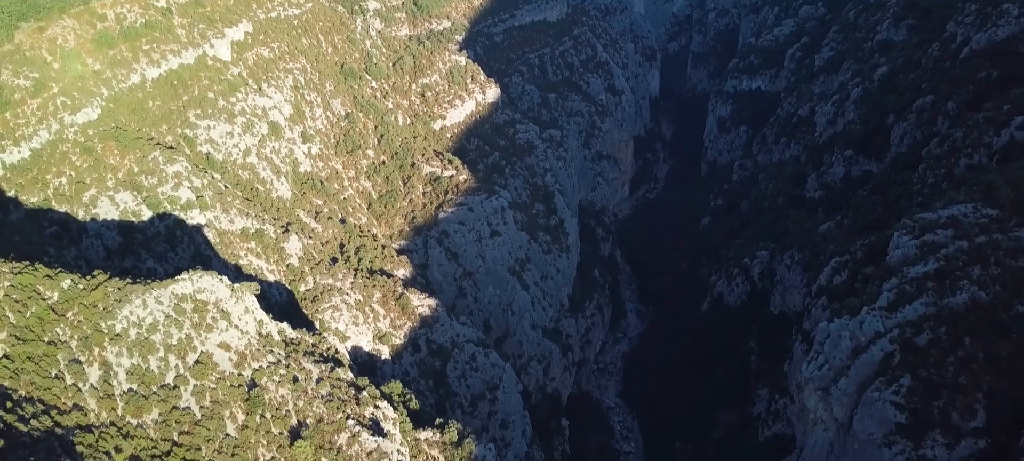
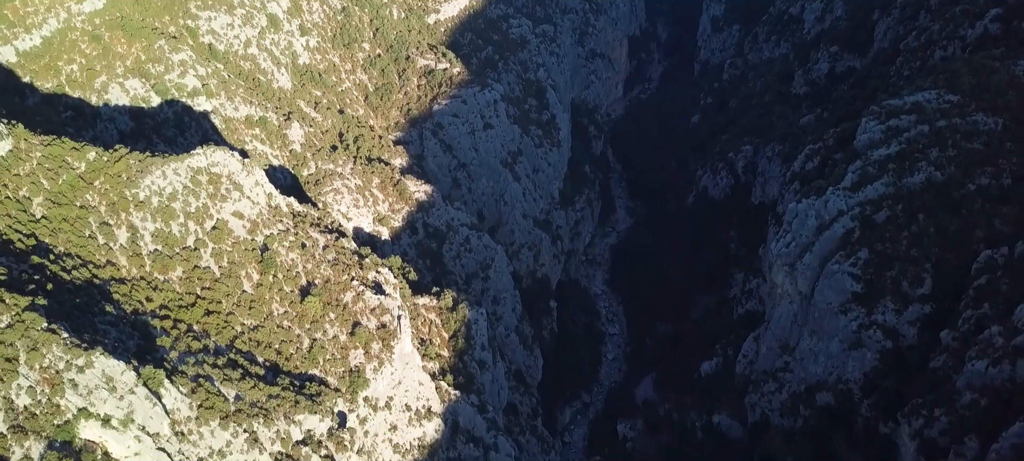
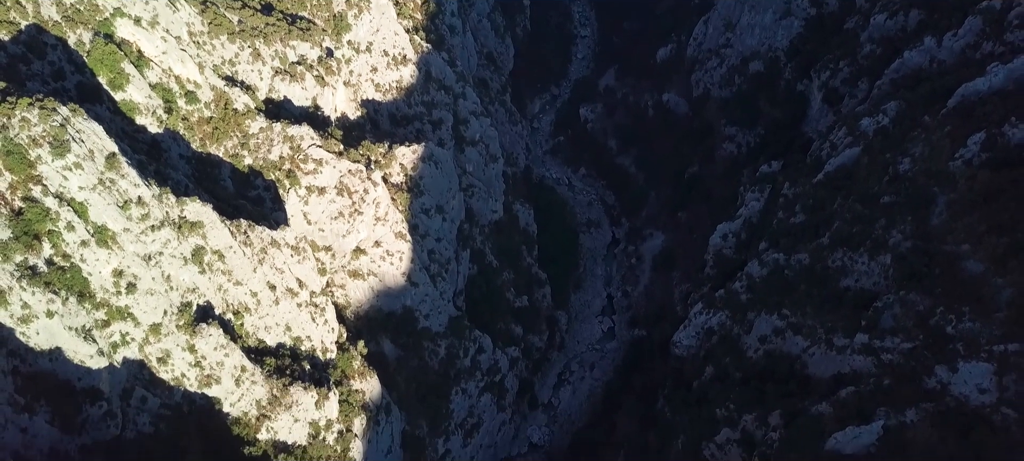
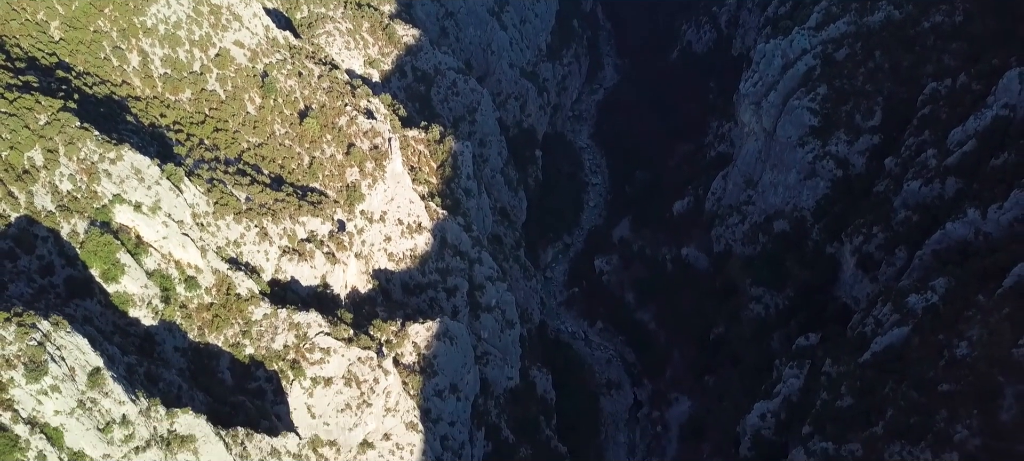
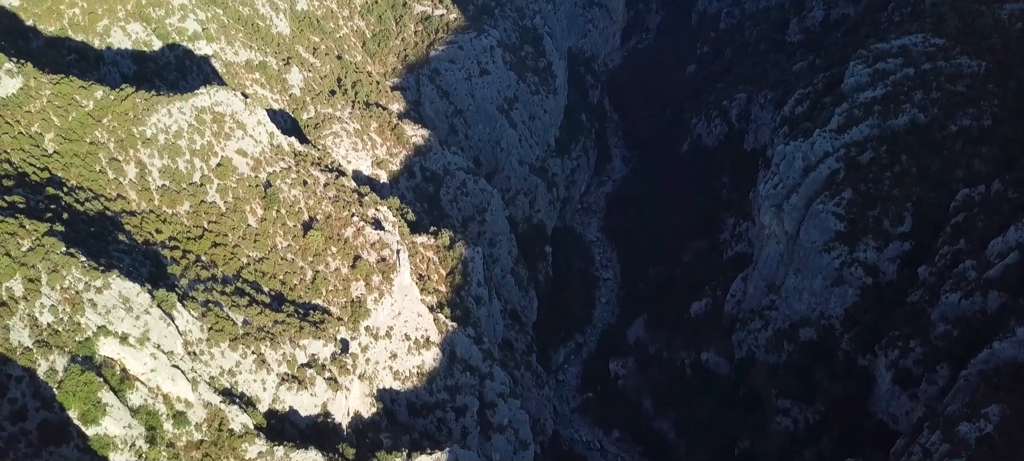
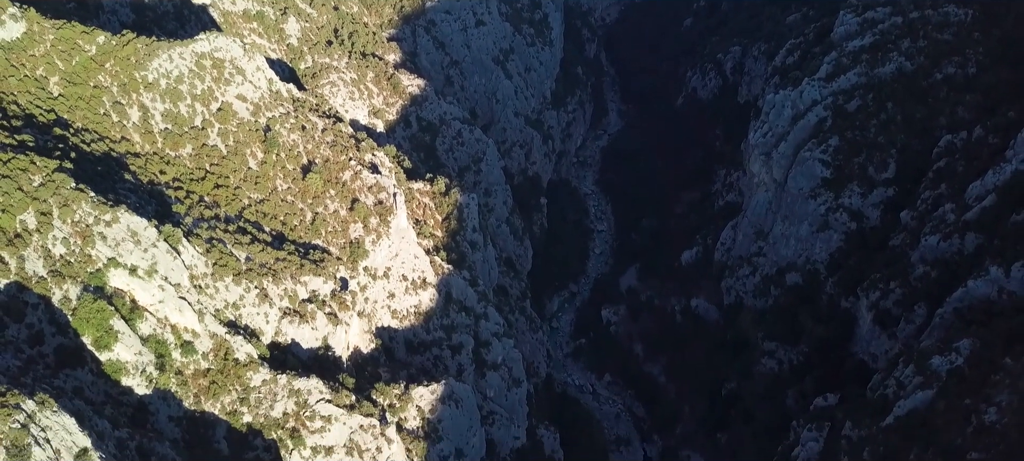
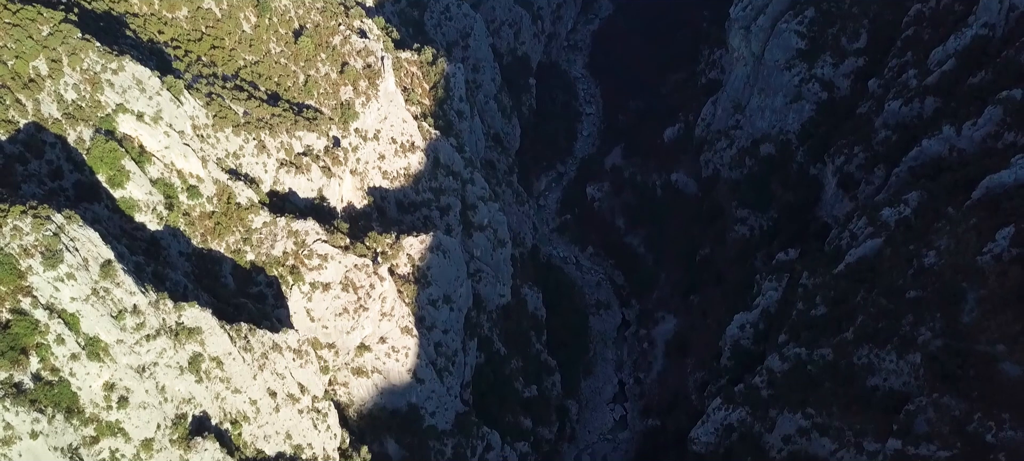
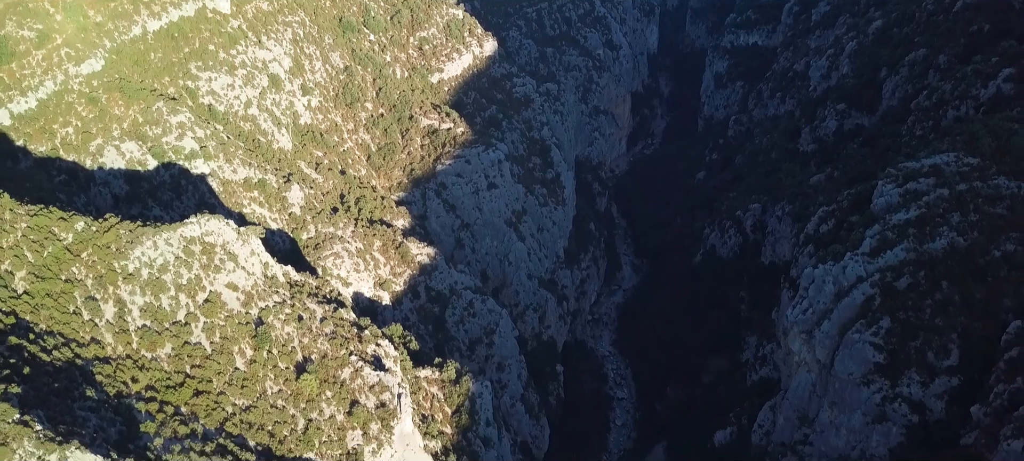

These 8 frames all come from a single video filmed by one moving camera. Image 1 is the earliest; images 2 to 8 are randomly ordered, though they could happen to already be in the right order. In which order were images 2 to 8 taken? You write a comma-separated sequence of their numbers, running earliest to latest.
8, 2, 5, 6, 4, 7, 3
